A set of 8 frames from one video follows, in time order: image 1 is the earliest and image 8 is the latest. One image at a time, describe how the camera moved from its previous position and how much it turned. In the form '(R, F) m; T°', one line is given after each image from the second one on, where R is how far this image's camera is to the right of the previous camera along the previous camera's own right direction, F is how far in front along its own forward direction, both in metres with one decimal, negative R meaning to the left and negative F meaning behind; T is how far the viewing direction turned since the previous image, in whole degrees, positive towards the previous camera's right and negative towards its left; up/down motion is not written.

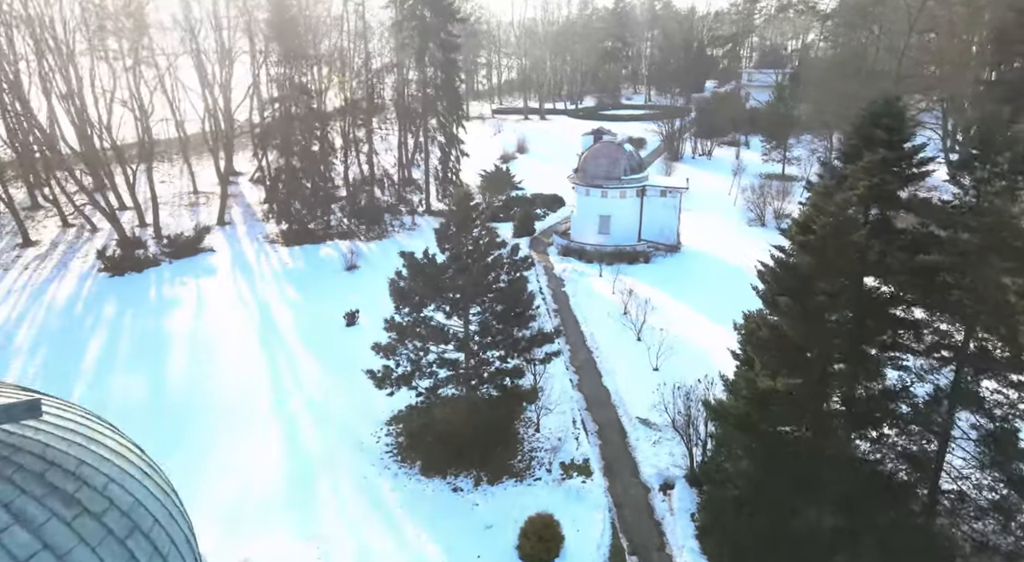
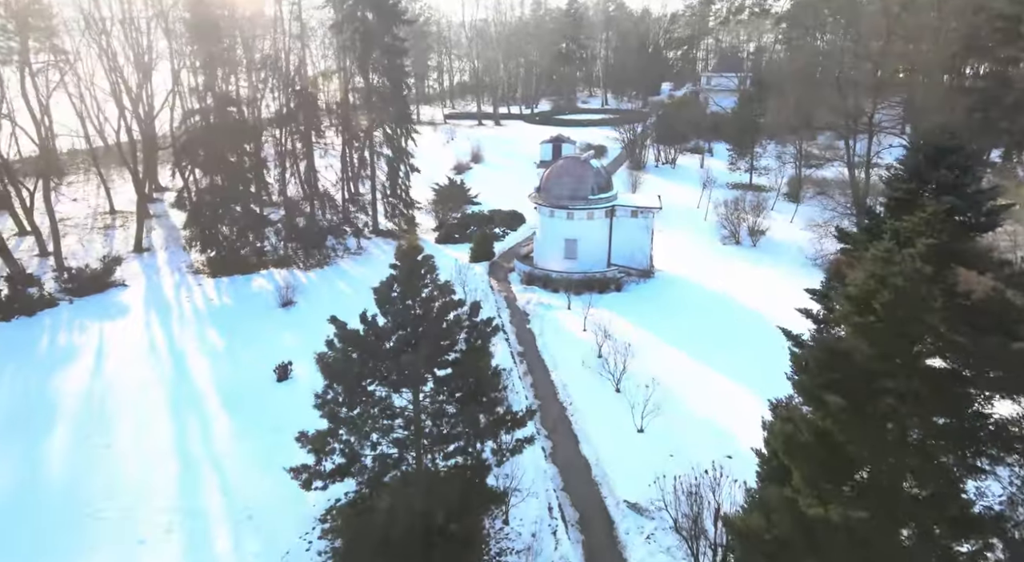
(0.0, +2.5) m; +4°
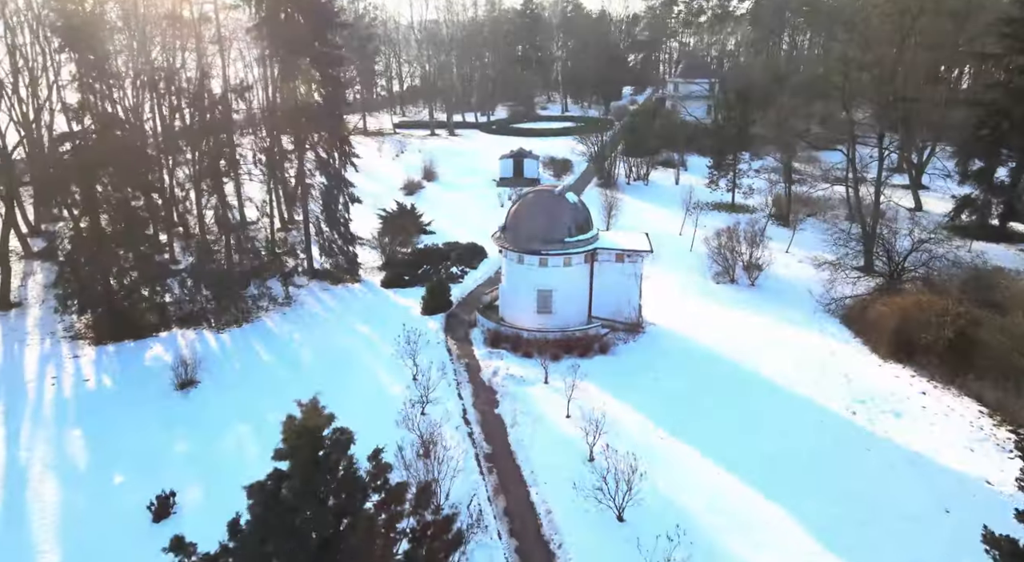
(-0.1, +4.2) m; +4°
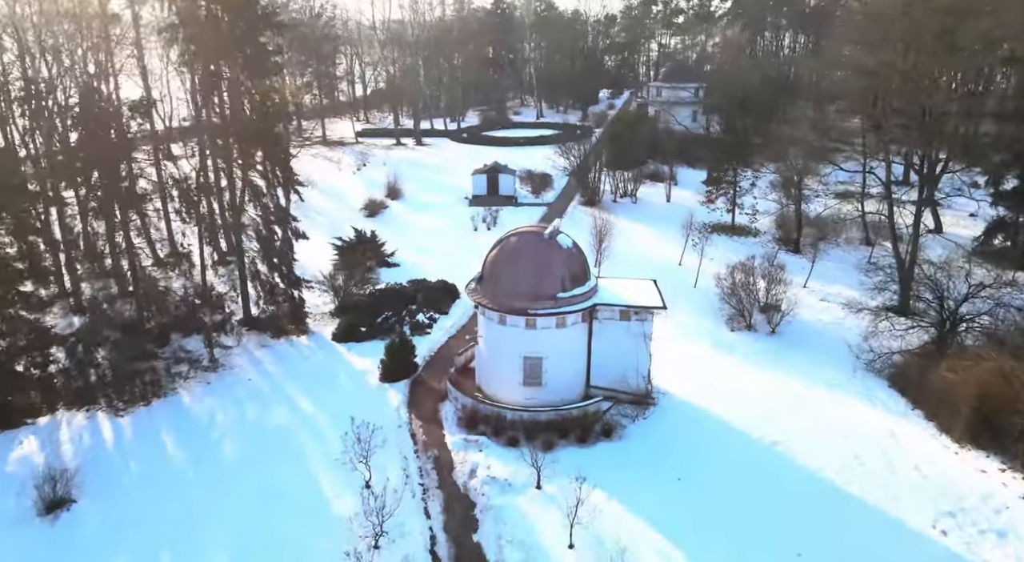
(-0.1, +3.8) m; +3°
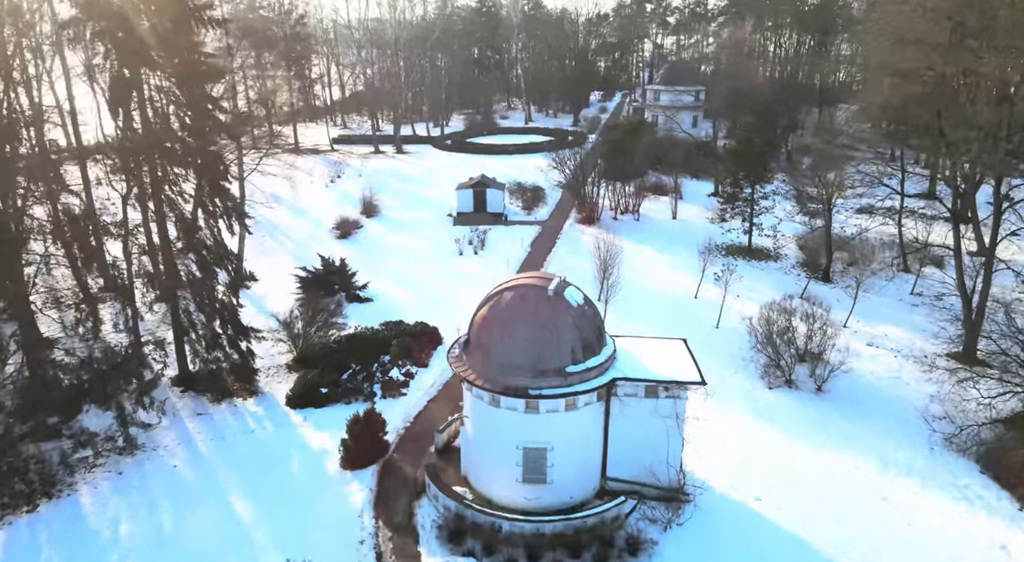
(-0.1, +3.4) m; +1°
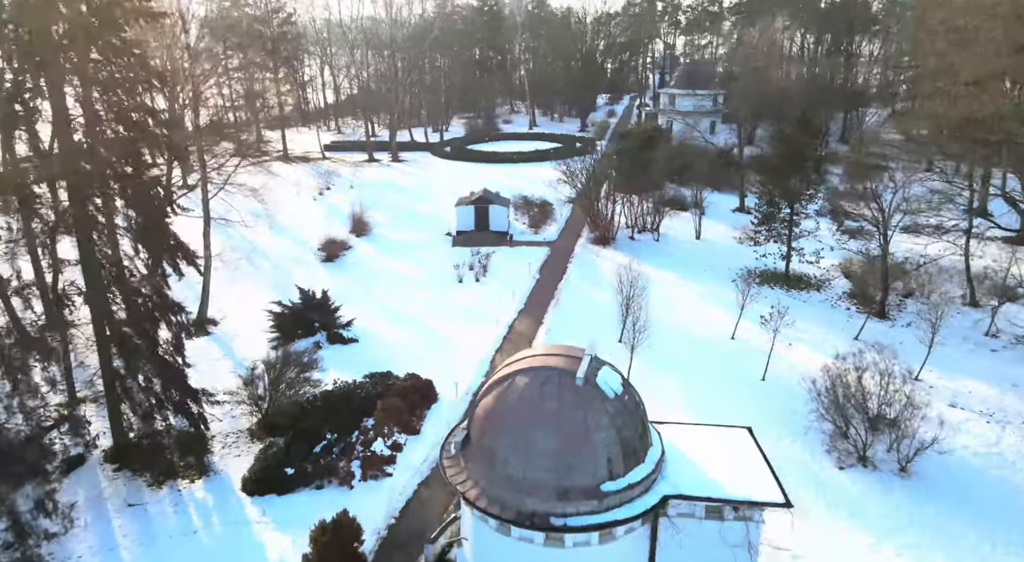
(-0.2, +3.1) m; 0°
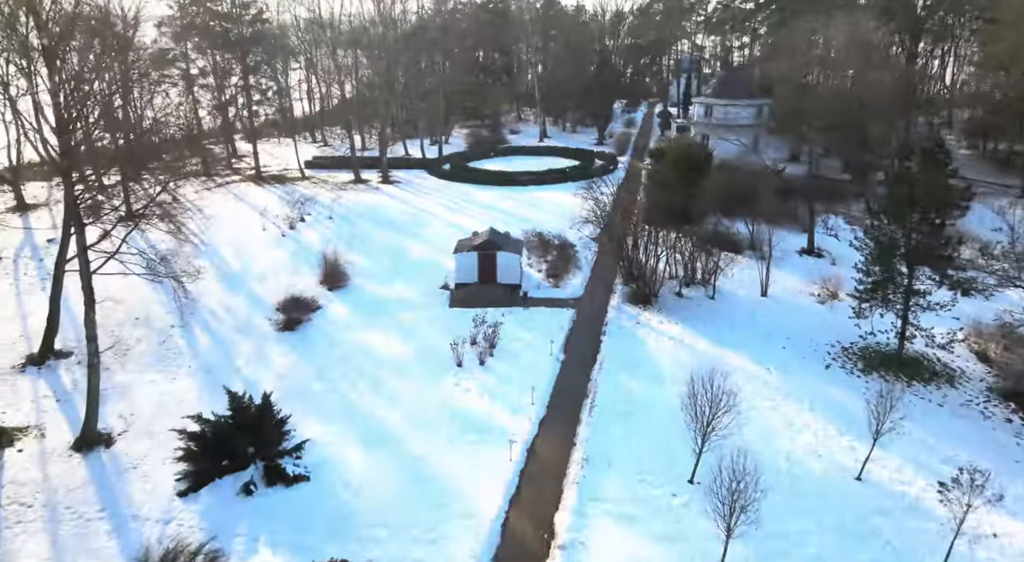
(-0.4, +6.1) m; 0°
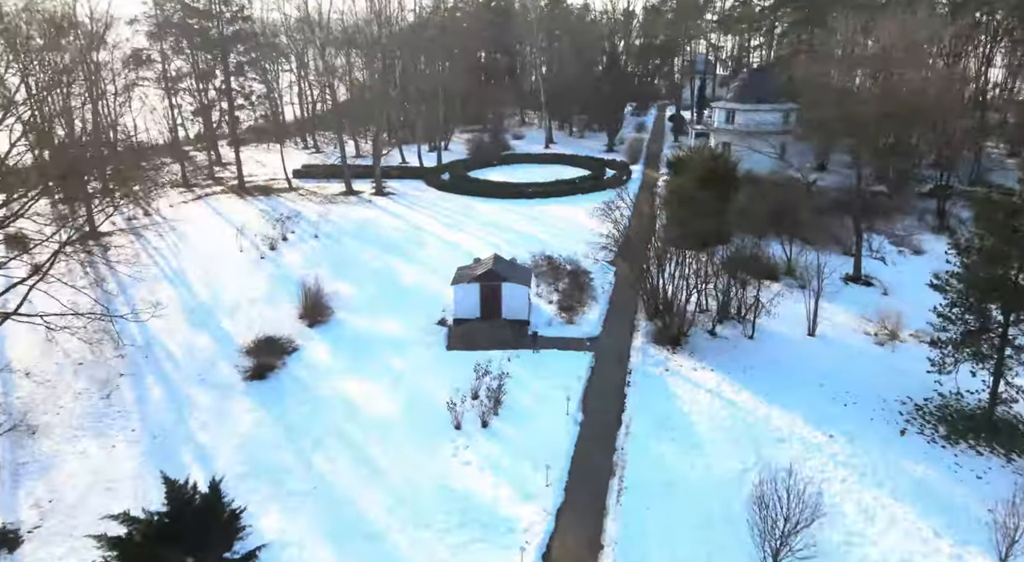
(-0.2, +3.0) m; 0°
